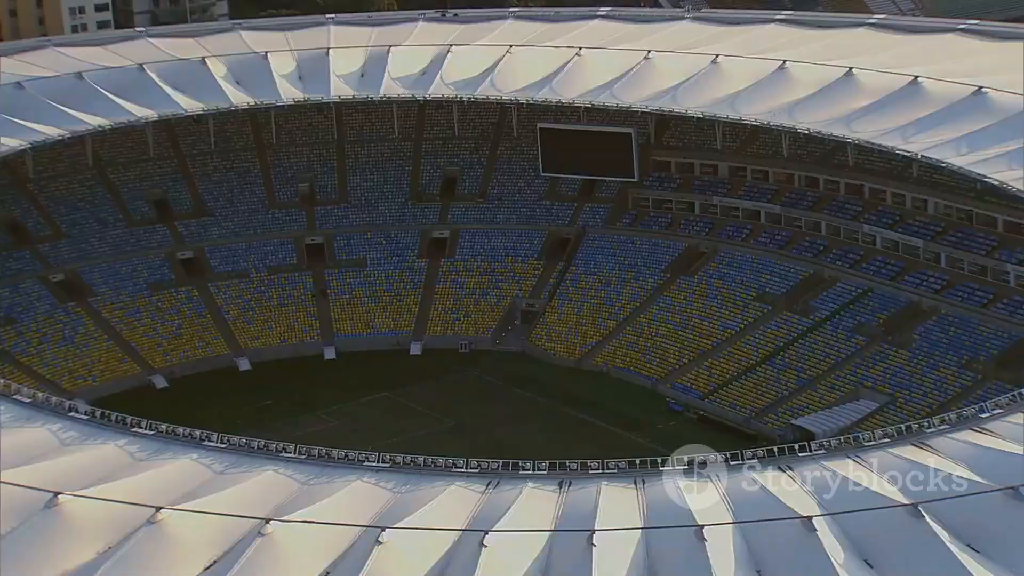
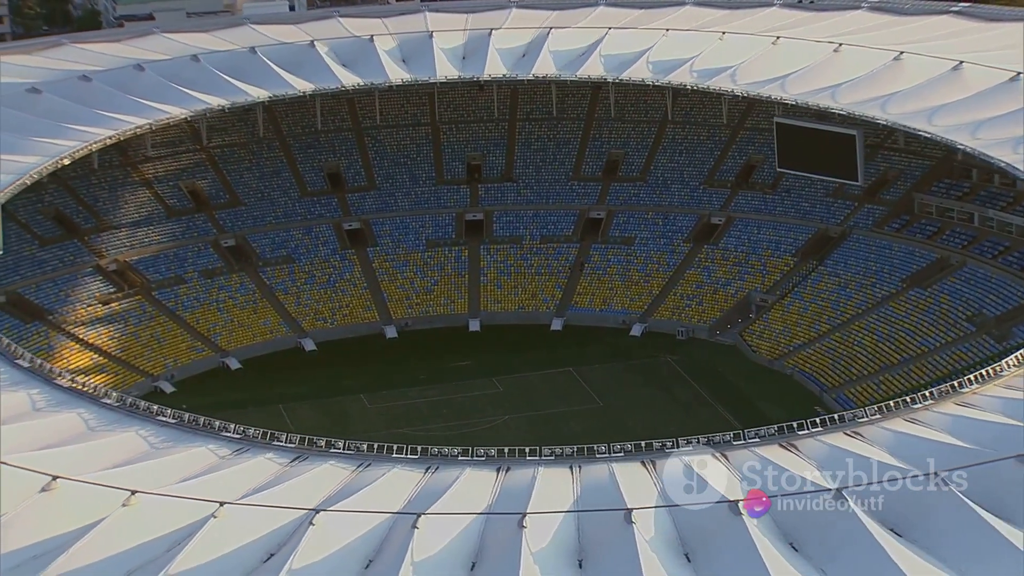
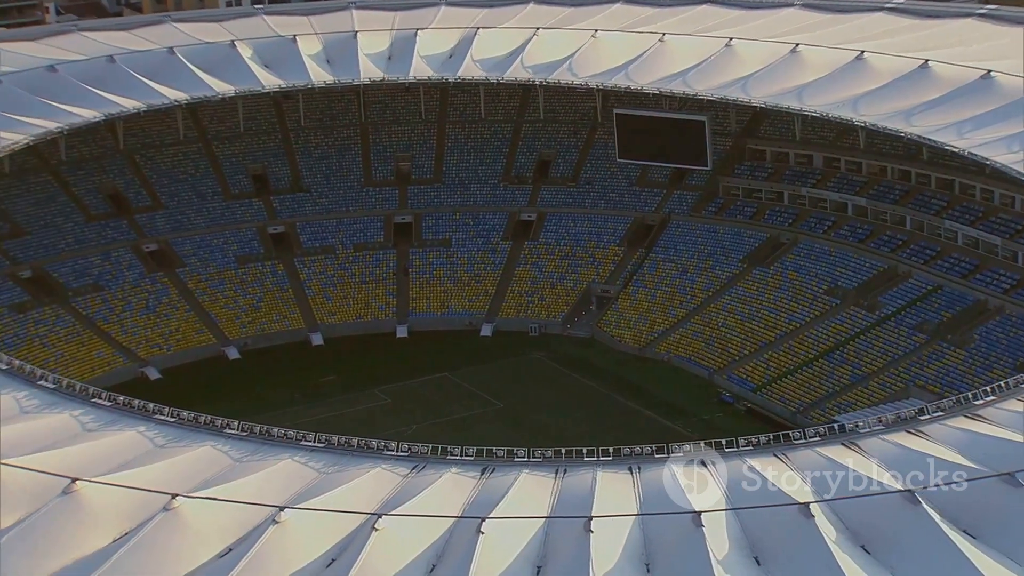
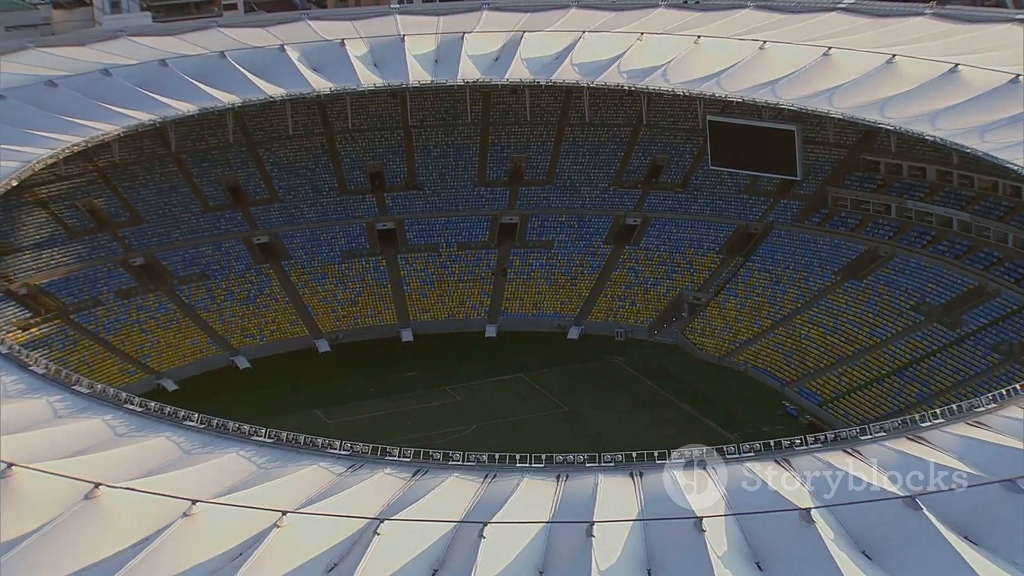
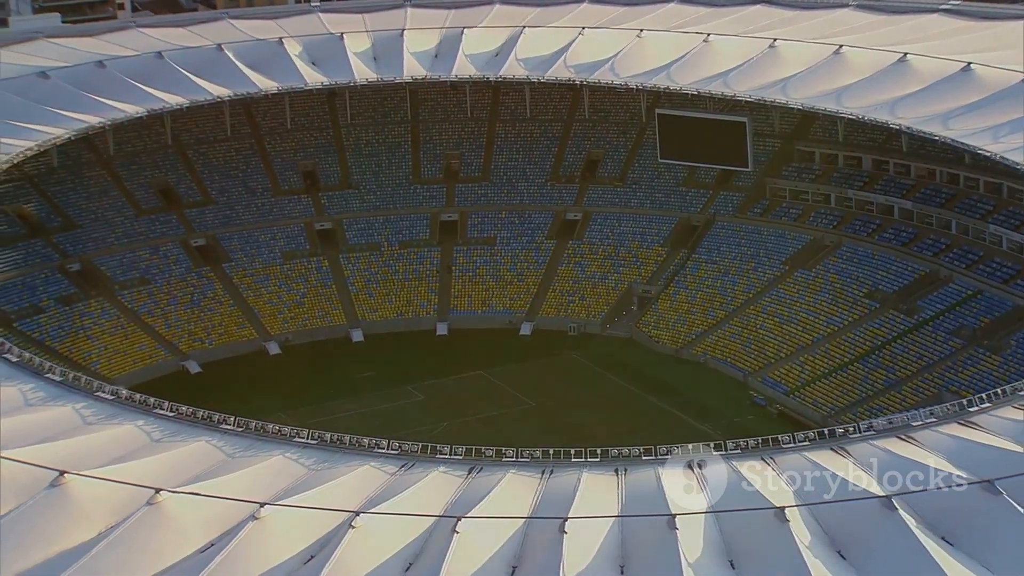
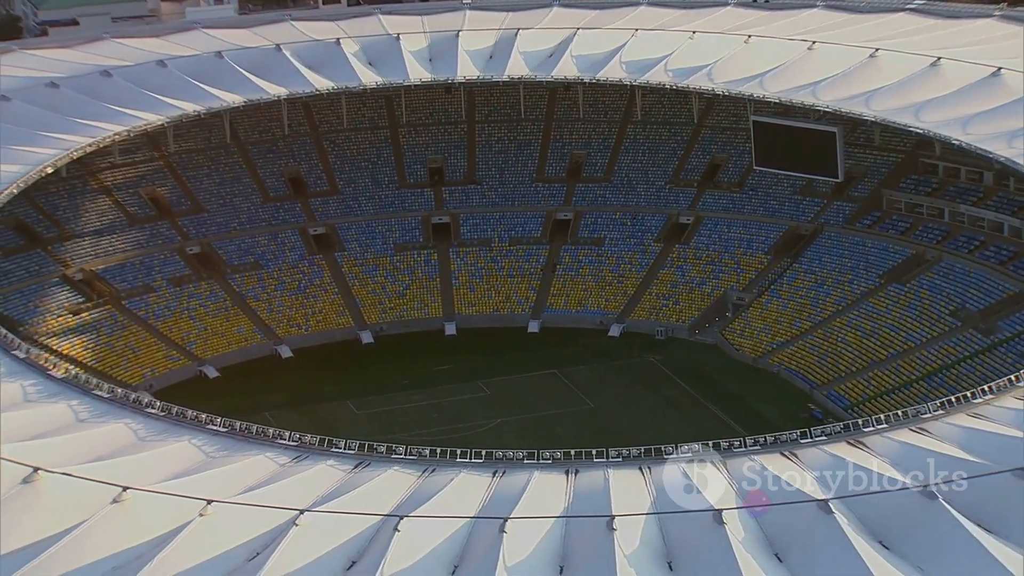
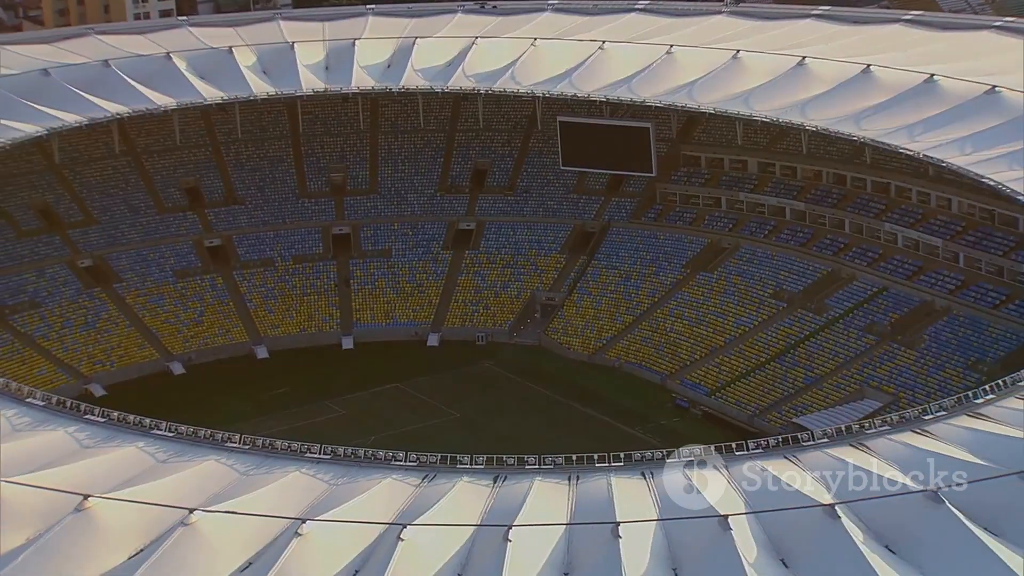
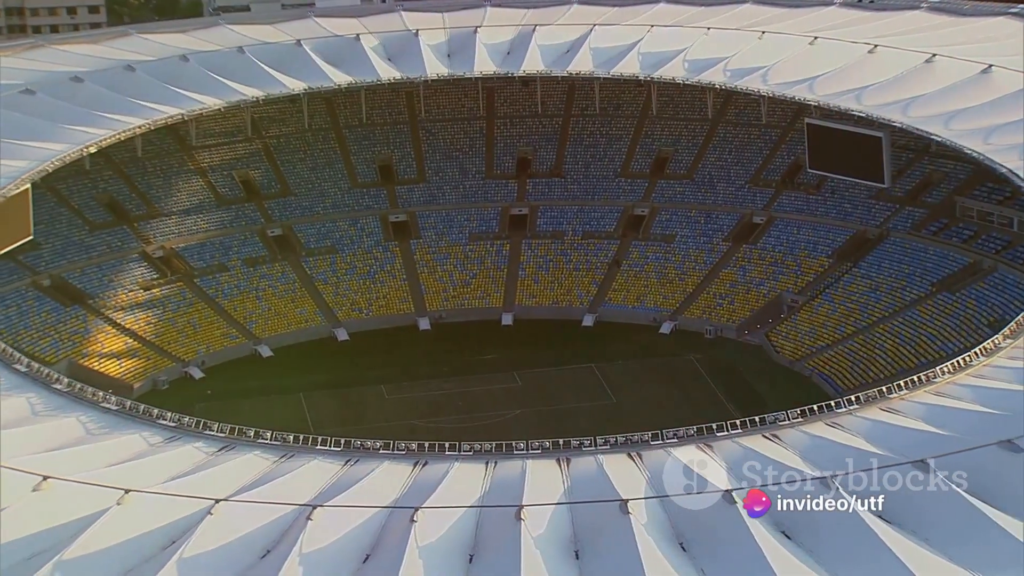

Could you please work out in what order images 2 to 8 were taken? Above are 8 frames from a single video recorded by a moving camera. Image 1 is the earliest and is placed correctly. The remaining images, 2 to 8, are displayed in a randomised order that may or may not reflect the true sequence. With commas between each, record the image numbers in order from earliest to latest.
7, 3, 5, 4, 6, 2, 8
